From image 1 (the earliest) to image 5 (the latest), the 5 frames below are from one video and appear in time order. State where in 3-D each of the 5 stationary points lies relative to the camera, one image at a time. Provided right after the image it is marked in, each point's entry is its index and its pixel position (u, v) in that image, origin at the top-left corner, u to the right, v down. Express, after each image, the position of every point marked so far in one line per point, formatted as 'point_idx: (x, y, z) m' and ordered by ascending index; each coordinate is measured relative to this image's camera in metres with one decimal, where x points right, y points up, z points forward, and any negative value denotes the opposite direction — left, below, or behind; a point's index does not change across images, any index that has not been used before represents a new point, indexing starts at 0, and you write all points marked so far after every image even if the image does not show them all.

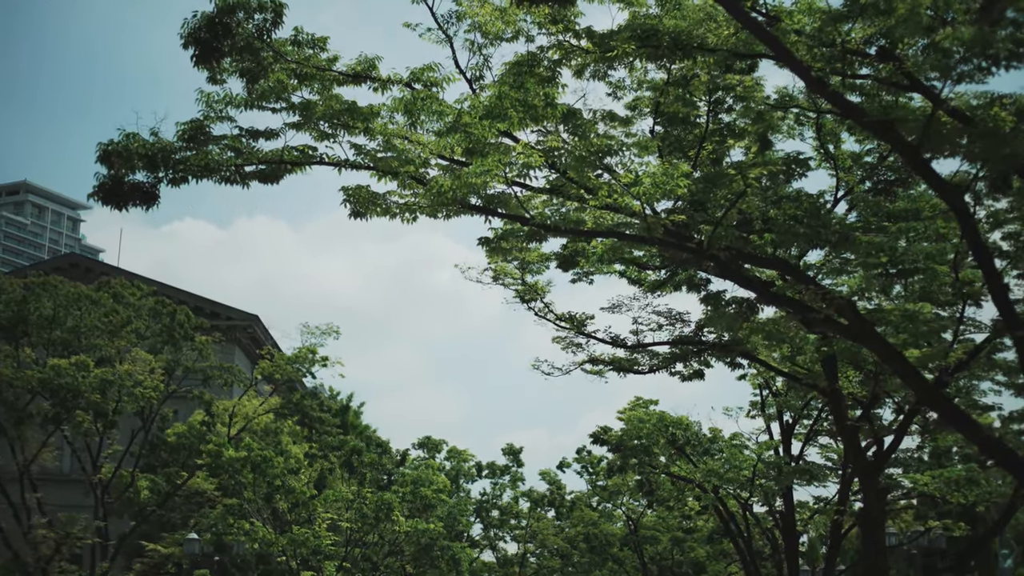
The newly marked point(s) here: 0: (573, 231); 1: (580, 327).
0: (+0.7, +0.7, +11.7) m
1: (+1.3, -0.7, +18.3) m
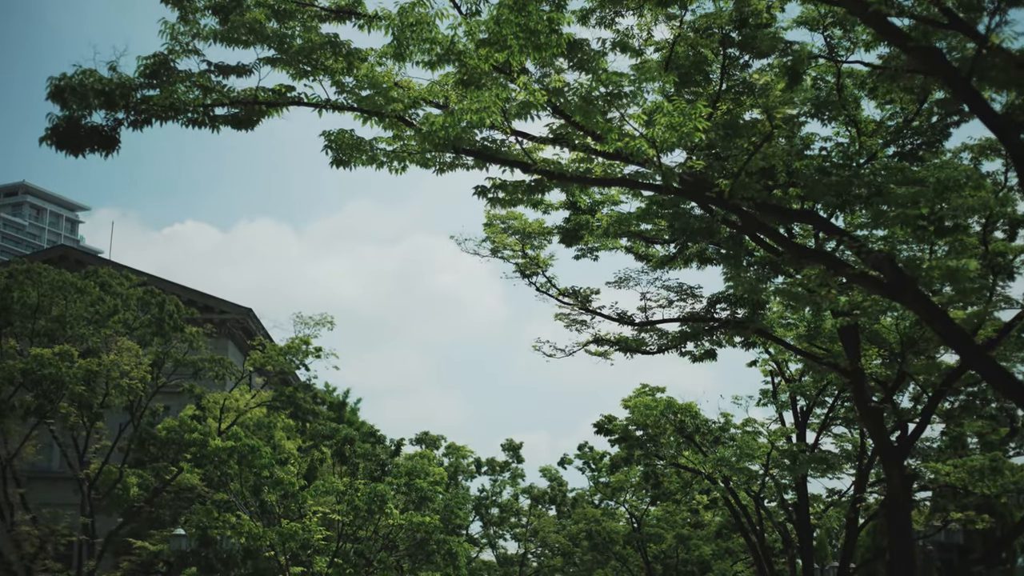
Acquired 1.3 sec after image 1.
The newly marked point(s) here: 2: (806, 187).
0: (+0.7, +1.2, +10.6) m
1: (+1.3, -0.2, +17.1) m
2: (+3.4, +1.2, +11.3) m
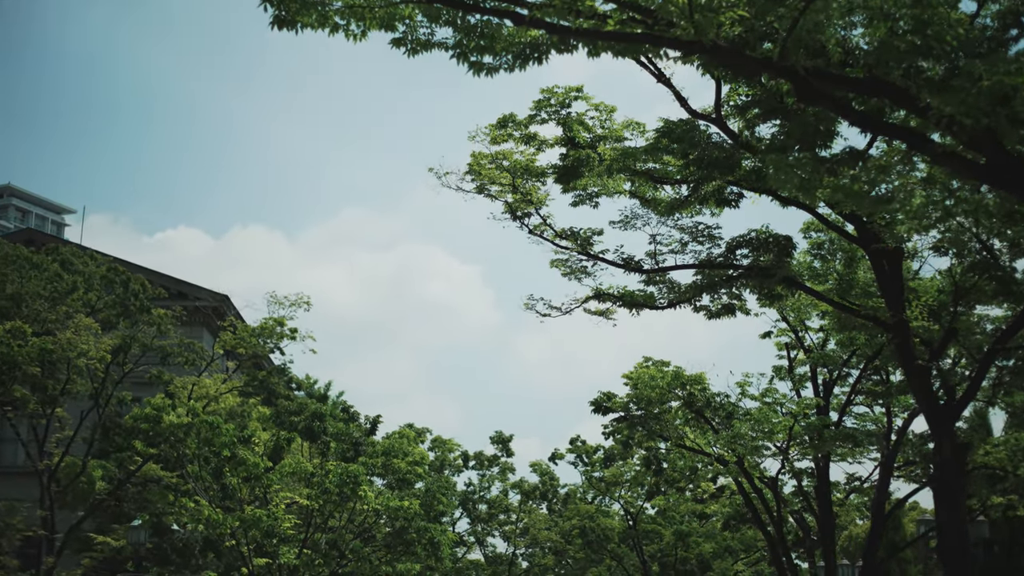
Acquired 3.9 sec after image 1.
0: (+0.6, +2.1, +8.3) m
1: (+1.1, +0.6, +14.8) m
2: (+3.3, +2.1, +9.1) m
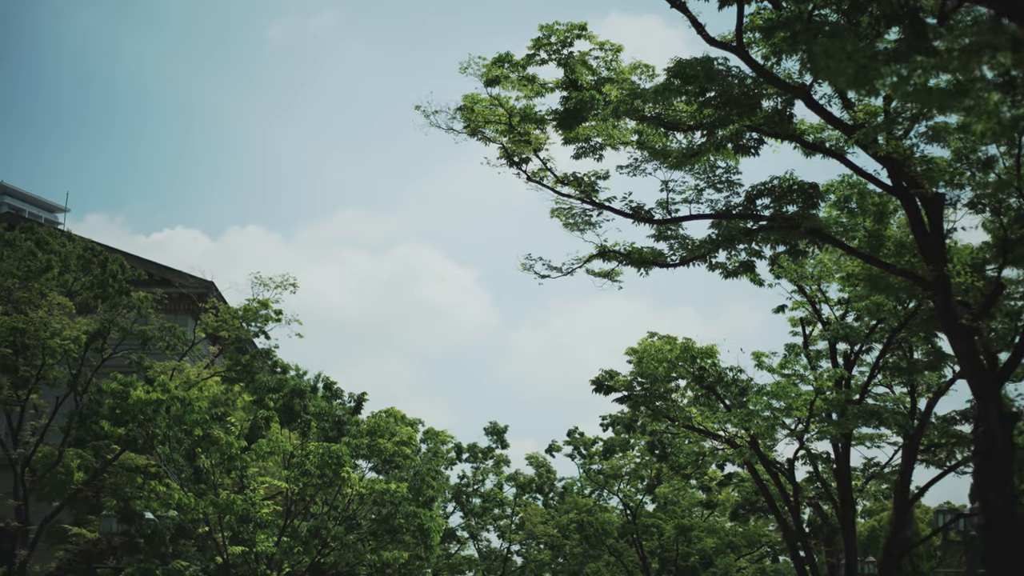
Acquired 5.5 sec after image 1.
0: (+0.6, +2.8, +6.8) m
1: (+1.1, +1.3, +13.3) m
2: (+3.3, +2.7, +7.6) m
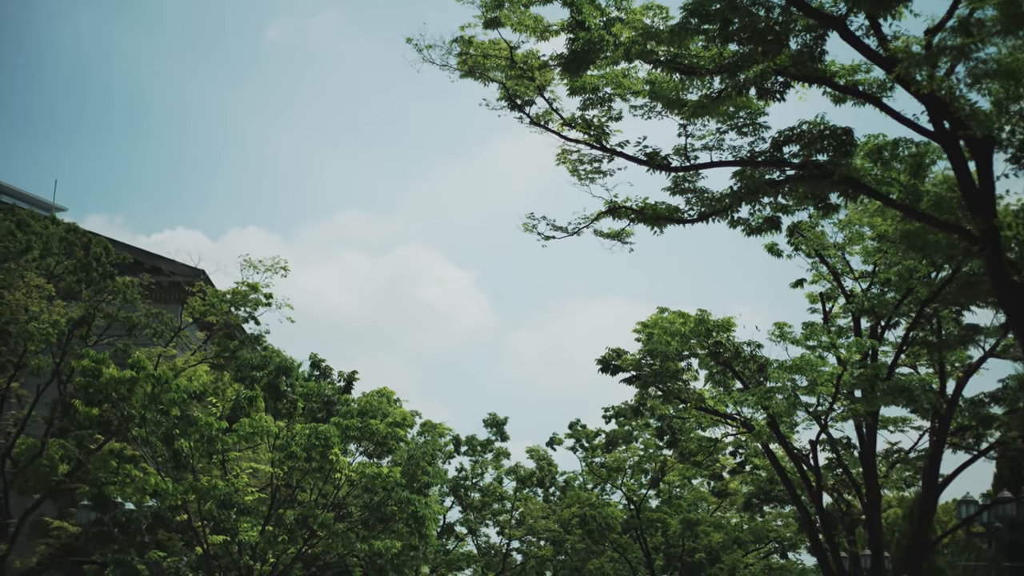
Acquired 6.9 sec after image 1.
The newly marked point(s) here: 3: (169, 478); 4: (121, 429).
0: (+0.6, +3.3, +5.6) m
1: (+1.1, +1.8, +12.1) m
2: (+3.3, +3.3, +6.3) m
3: (-6.5, -3.6, +18.5) m
4: (-7.6, -2.7, +18.9) m
